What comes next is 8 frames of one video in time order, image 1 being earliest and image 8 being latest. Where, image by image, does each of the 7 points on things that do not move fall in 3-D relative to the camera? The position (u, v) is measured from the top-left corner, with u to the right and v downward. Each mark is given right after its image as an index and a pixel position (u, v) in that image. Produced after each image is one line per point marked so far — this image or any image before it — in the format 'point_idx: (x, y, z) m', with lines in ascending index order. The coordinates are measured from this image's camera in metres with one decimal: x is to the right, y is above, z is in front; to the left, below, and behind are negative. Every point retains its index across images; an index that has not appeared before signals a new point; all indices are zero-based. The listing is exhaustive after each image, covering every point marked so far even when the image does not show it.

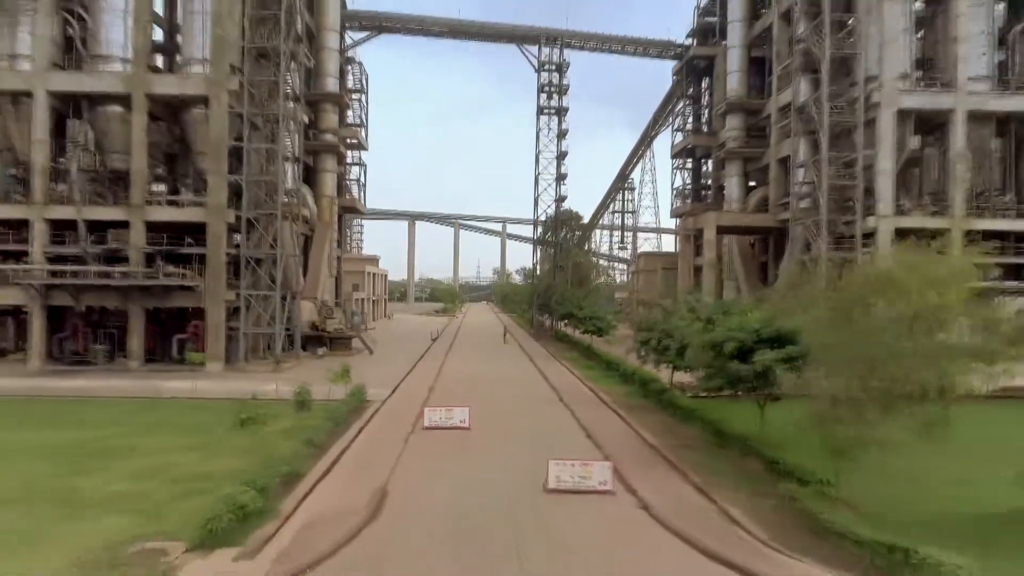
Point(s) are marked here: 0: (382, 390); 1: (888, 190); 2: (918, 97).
0: (-1.7, -1.4, +12.1) m
1: (+6.0, +1.6, +14.1) m
2: (+6.5, +3.1, +14.3) m
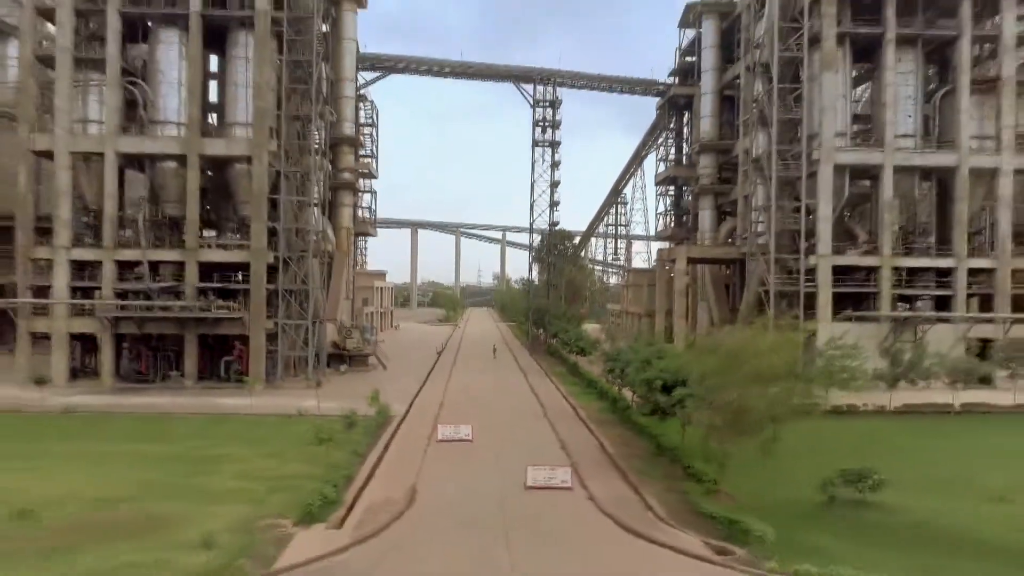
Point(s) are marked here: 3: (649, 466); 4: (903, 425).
0: (-1.8, -1.9, +14.6) m
1: (+5.9, +1.0, +16.6) m
2: (+6.4, +2.5, +16.8) m
3: (+1.4, -1.8, +9.1) m
4: (+5.4, -1.9, +12.1) m
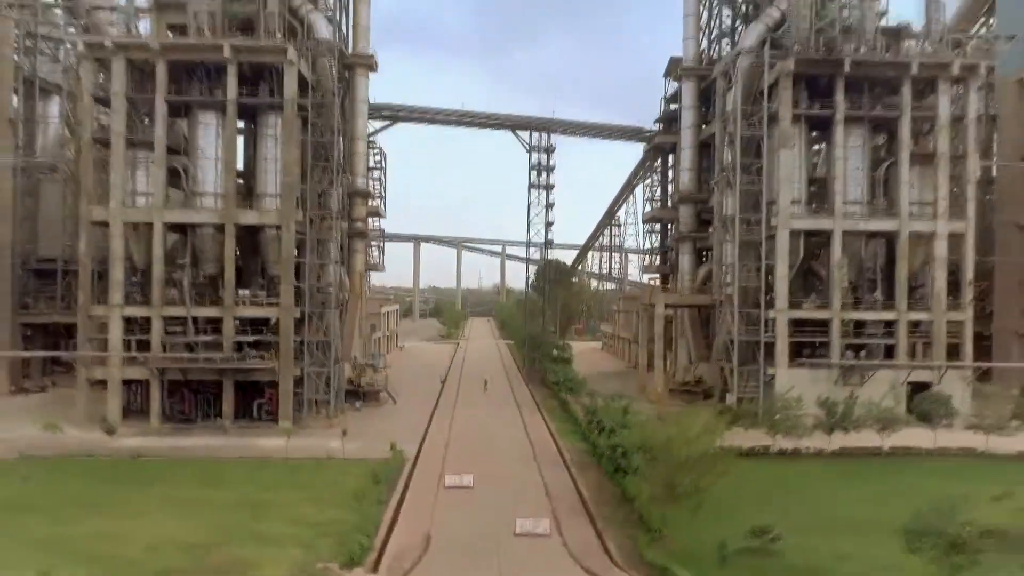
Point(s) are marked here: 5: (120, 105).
0: (-1.9, -3.0, +17.0) m
1: (+5.9, 0.0, +19.0) m
2: (+6.4, +1.5, +19.2) m
3: (+1.3, -2.9, +11.5) m
4: (+5.3, -3.0, +14.5) m
5: (-8.1, +3.8, +18.3) m
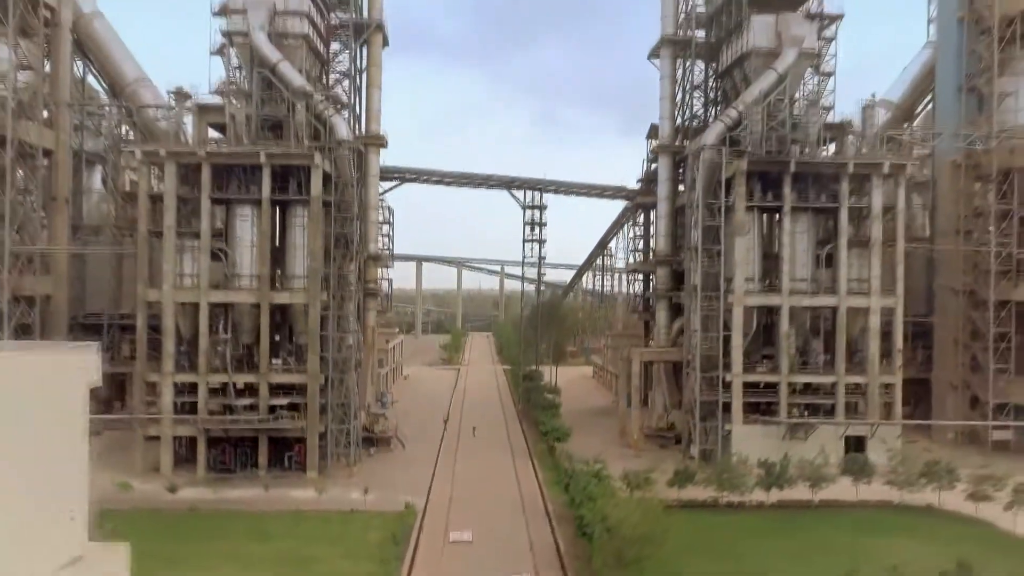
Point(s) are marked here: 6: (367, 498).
0: (-2.1, -4.7, +20.2) m
1: (+5.7, -1.7, +22.2) m
2: (+6.2, -0.2, +22.3) m
3: (+1.2, -4.6, +14.6) m
4: (+5.1, -4.7, +17.7) m
5: (-8.3, +2.1, +21.5) m
6: (-3.2, -4.6, +19.6) m
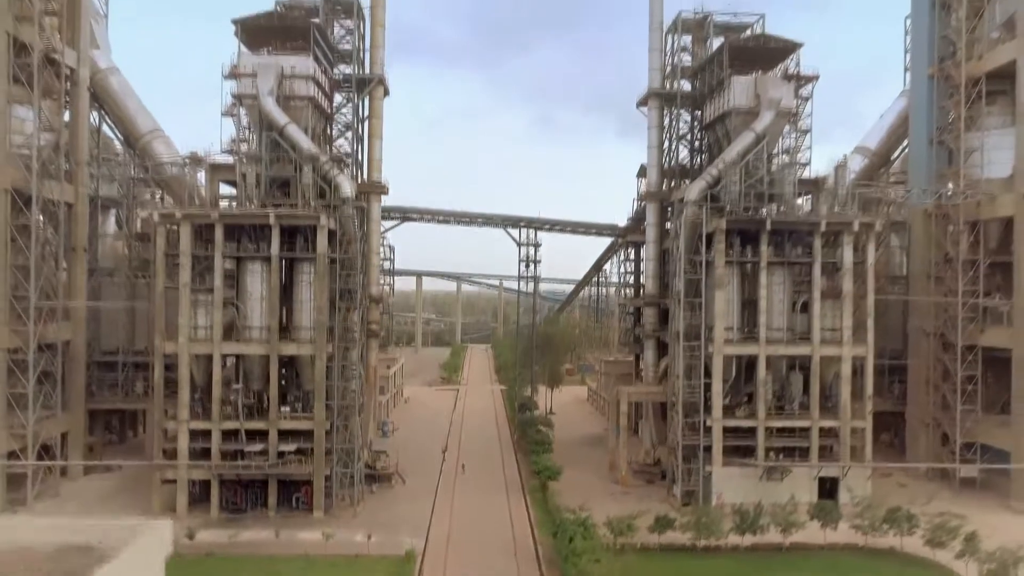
0: (-2.2, -6.1, +21.6) m
1: (+5.5, -3.1, +23.7) m
2: (+6.0, -1.6, +23.8) m
3: (+1.0, -6.0, +16.1) m
4: (+5.0, -6.0, +19.2) m
5: (-8.5, +0.7, +22.9) m
6: (-3.4, -6.0, +21.1) m
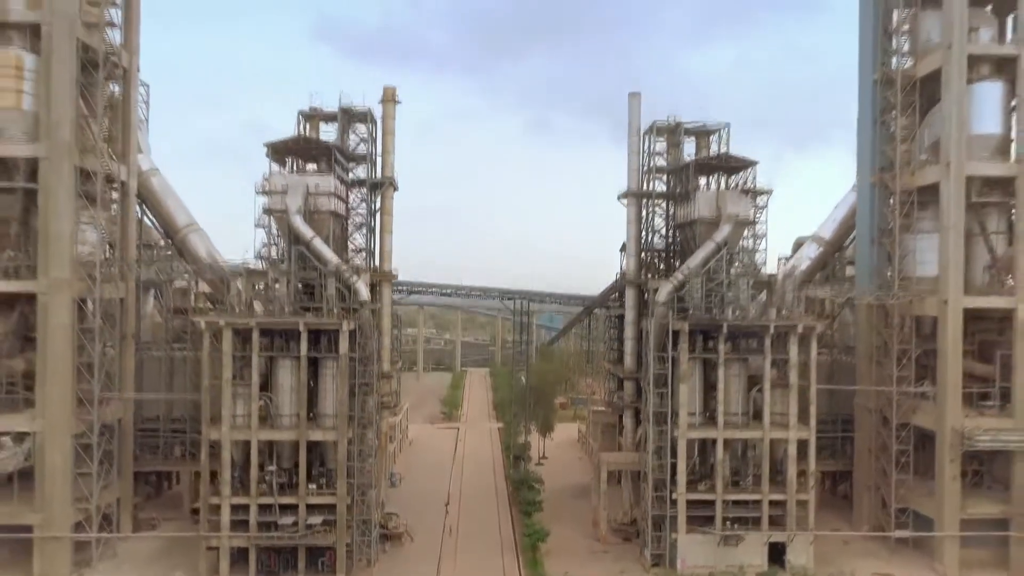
0: (-2.4, -9.0, +25.6) m
1: (+5.3, -6.0, +27.7) m
2: (+5.8, -4.5, +27.8) m
3: (+0.8, -8.9, +20.1) m
4: (+4.8, -8.9, +23.2) m
5: (-8.6, -2.2, +26.9) m
6: (-3.6, -8.9, +25.1) m
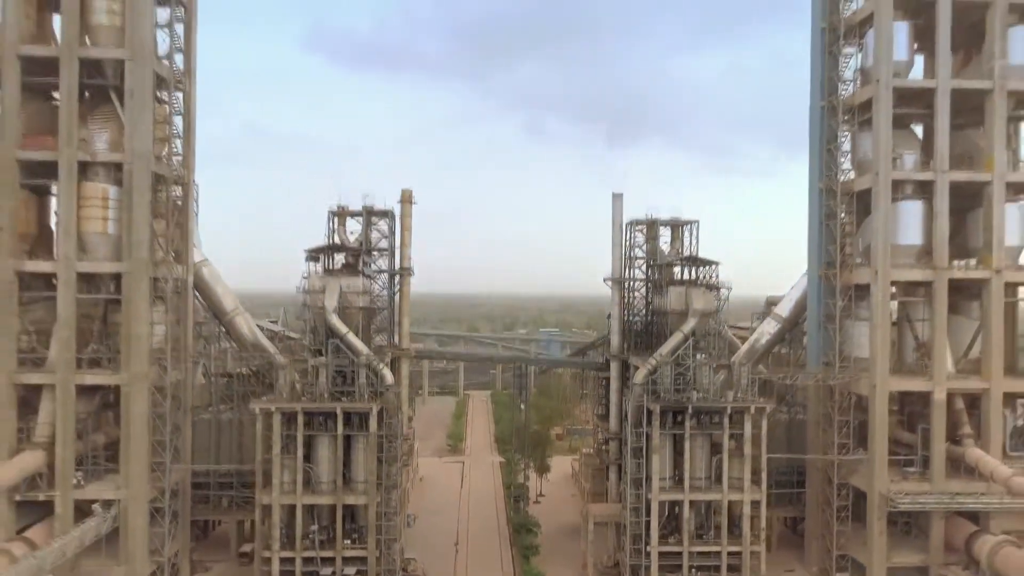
0: (-2.4, -12.3, +31.2) m
1: (+5.4, -9.3, +33.2) m
2: (+5.9, -7.8, +33.4) m
3: (+0.8, -12.2, +25.7) m
4: (+4.8, -12.2, +28.7) m
5: (-8.6, -5.5, +32.5) m
6: (-3.5, -12.2, +30.6) m
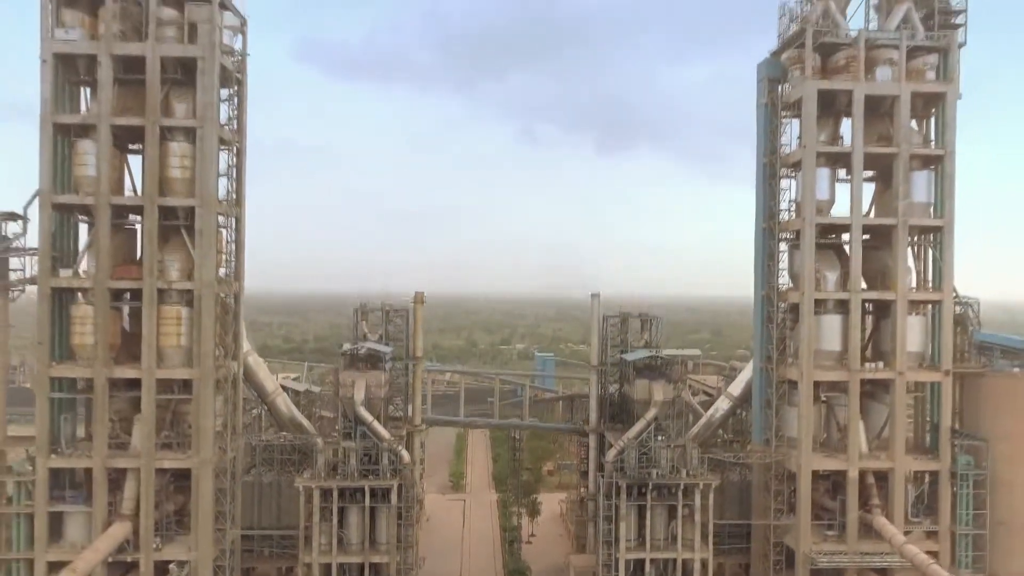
0: (-2.7, -16.8, +38.9) m
1: (+5.1, -13.8, +41.0) m
2: (+5.6, -12.3, +41.1) m
3: (+0.6, -16.8, +33.4) m
4: (+4.6, -16.8, +36.5) m
5: (-8.9, -10.1, +40.2) m
6: (-3.8, -16.8, +38.4) m
